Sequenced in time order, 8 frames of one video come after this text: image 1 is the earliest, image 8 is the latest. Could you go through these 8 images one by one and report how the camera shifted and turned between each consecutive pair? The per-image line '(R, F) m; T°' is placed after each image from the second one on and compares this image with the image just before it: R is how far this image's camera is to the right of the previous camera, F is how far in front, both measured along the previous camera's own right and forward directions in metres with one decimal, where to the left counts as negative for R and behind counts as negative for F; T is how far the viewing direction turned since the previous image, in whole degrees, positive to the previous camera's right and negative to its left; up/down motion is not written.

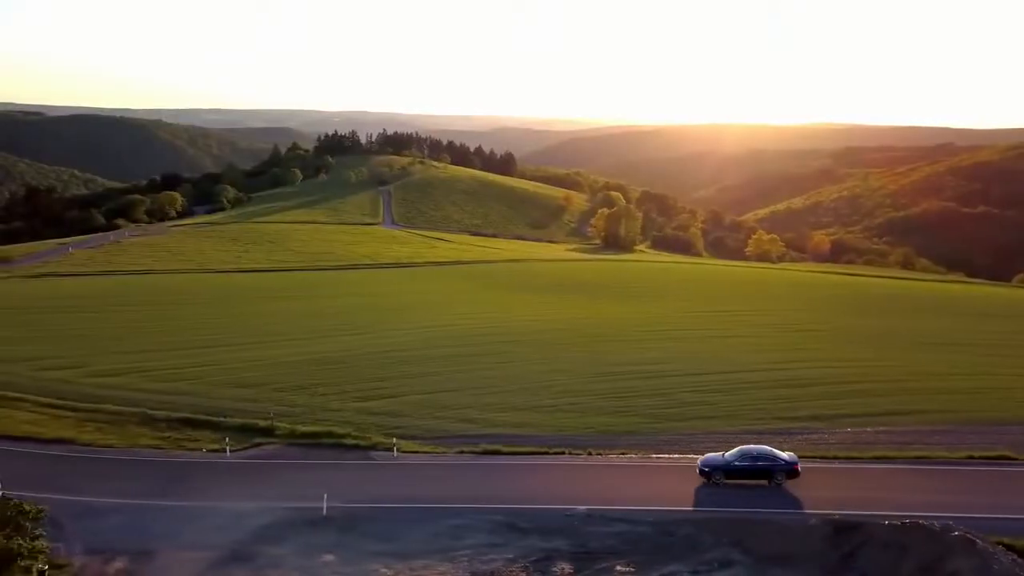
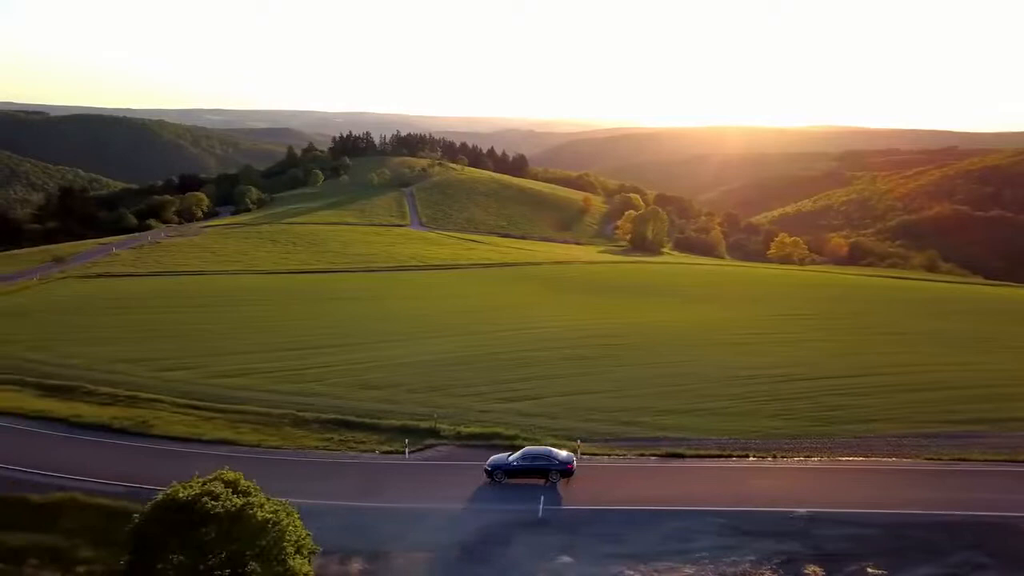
(-6.1, -0.2) m; 0°
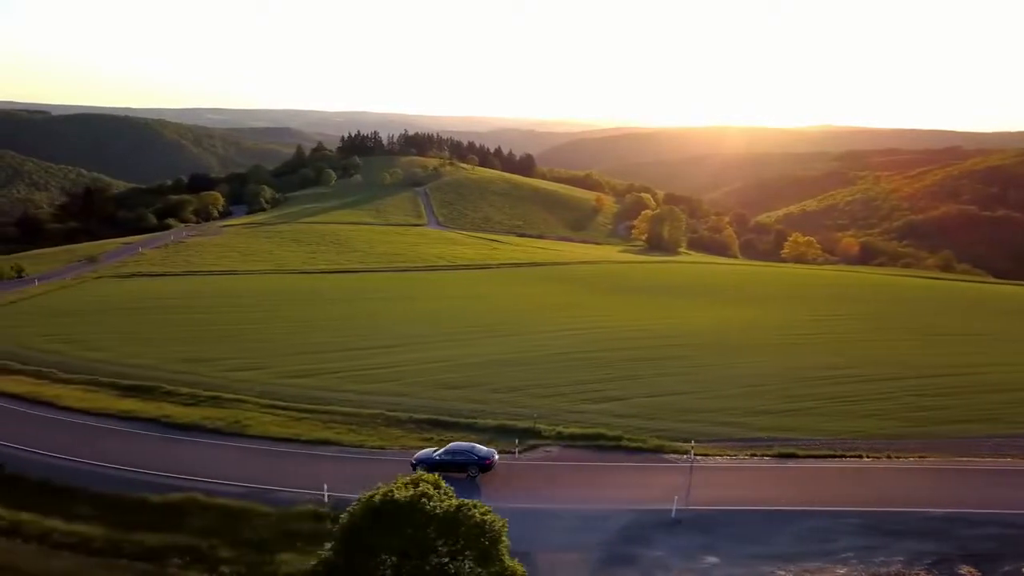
(-3.8, 0.0) m; 0°
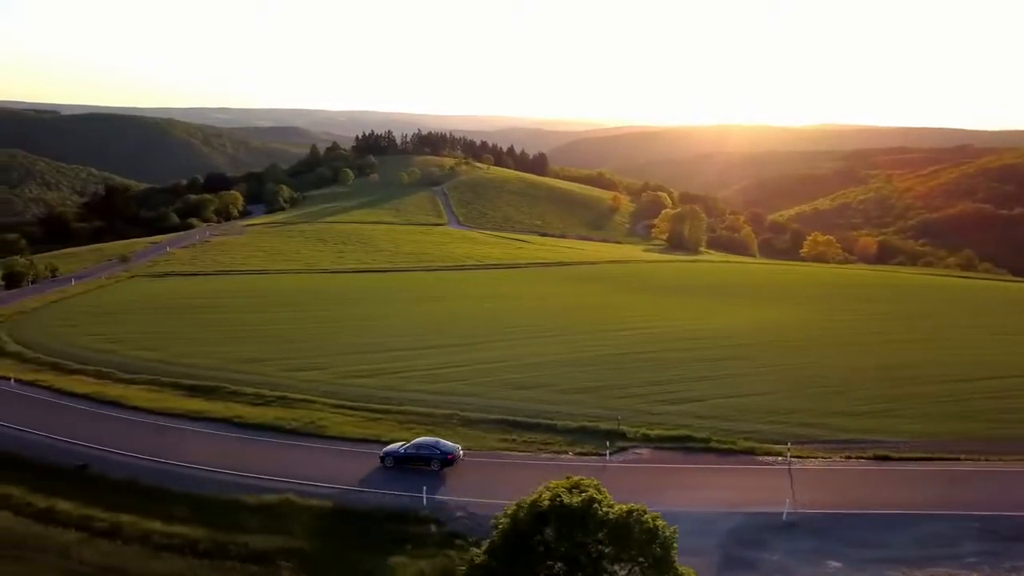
(-2.8, +0.3) m; -1°
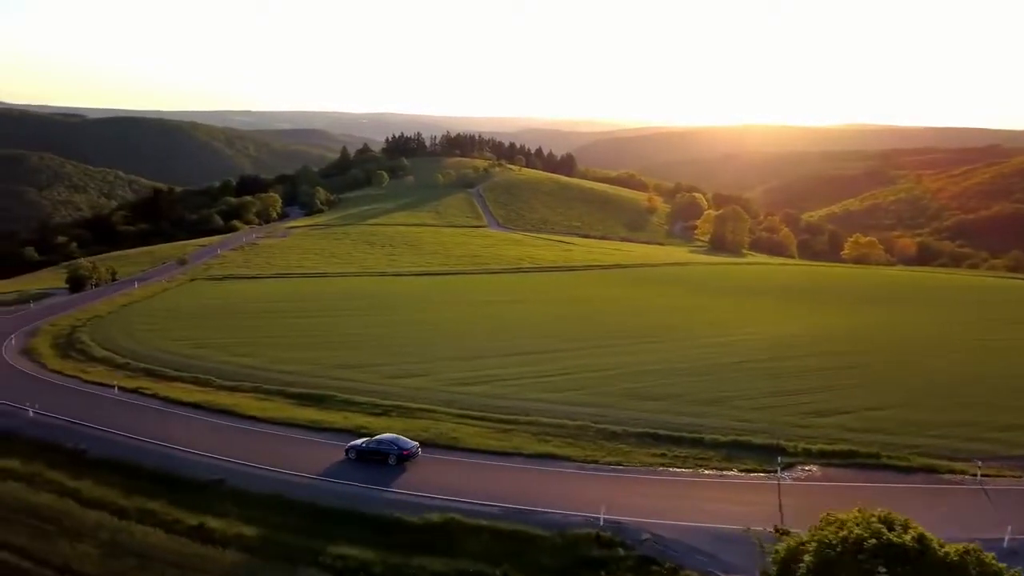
(-4.7, +1.3) m; -1°
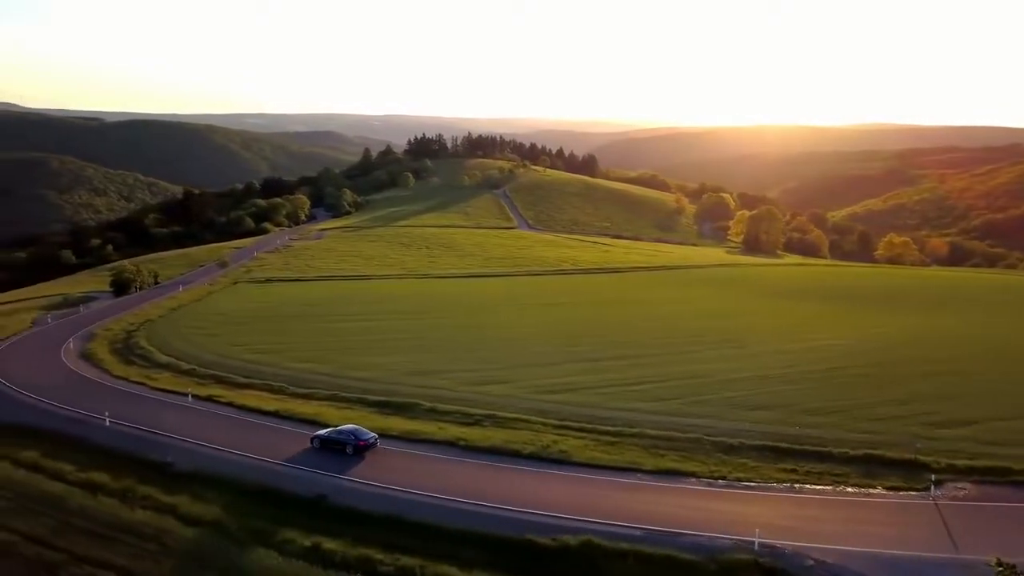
(-3.5, +1.6) m; -1°
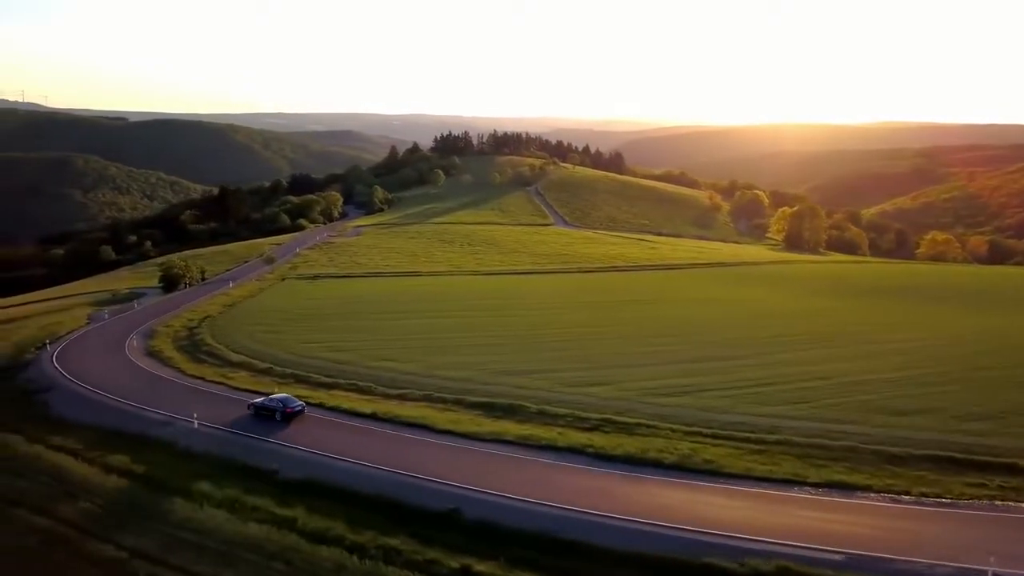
(-4.1, +2.6) m; -1°
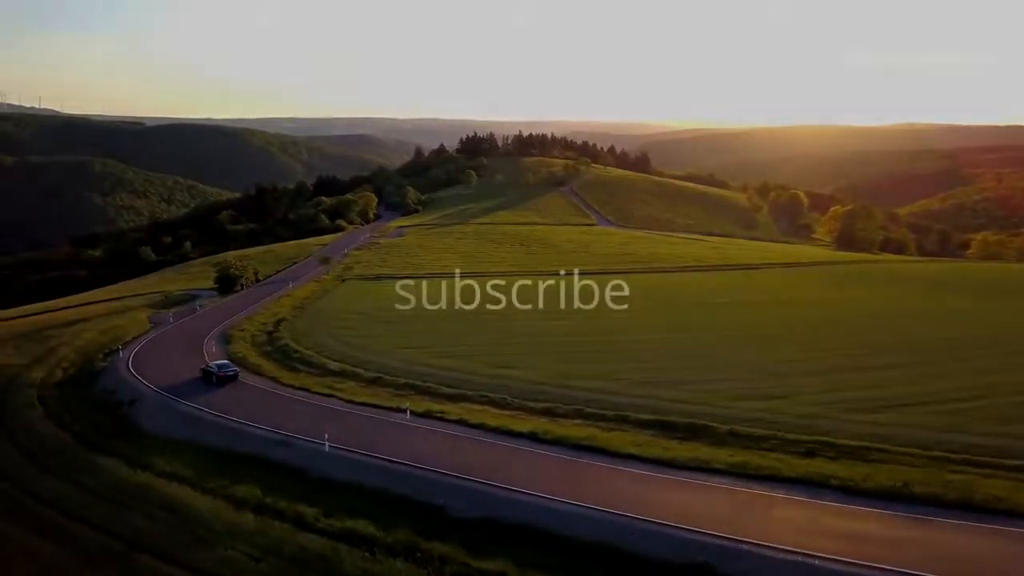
(-5.9, +5.0) m; -1°
